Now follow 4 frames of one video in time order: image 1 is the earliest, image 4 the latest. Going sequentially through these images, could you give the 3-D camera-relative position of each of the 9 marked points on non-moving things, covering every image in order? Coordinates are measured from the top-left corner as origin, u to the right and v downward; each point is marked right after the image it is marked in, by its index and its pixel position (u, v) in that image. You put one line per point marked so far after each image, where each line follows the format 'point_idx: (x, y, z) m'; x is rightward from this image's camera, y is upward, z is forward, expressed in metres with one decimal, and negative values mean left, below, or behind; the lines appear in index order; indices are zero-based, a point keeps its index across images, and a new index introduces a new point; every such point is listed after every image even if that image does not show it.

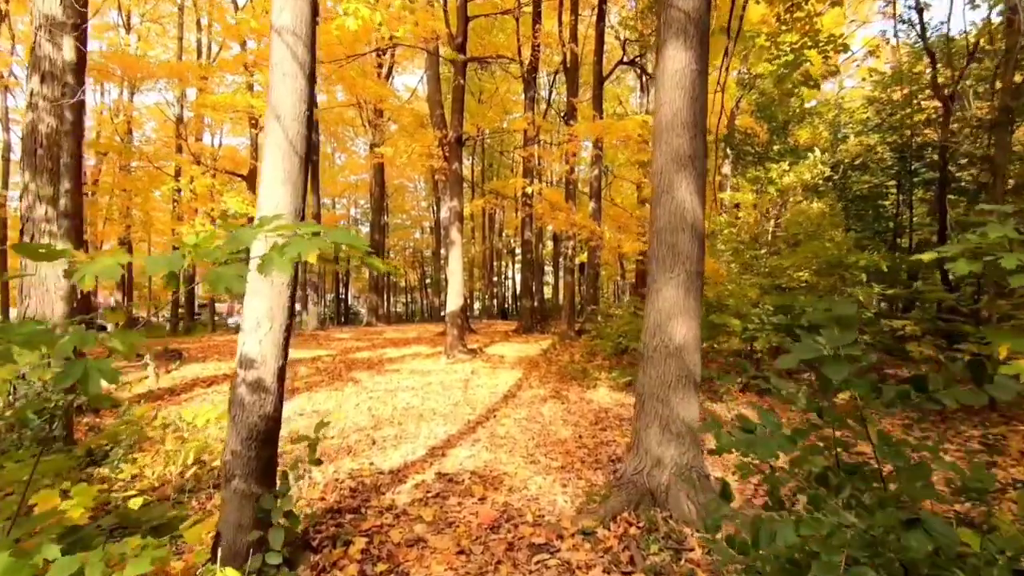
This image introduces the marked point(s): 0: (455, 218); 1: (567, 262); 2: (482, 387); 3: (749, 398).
0: (-1.3, +1.6, +12.0) m
1: (+1.6, +0.7, +14.8) m
2: (-0.5, -1.6, +8.5) m
3: (+3.4, -1.6, +7.6) m
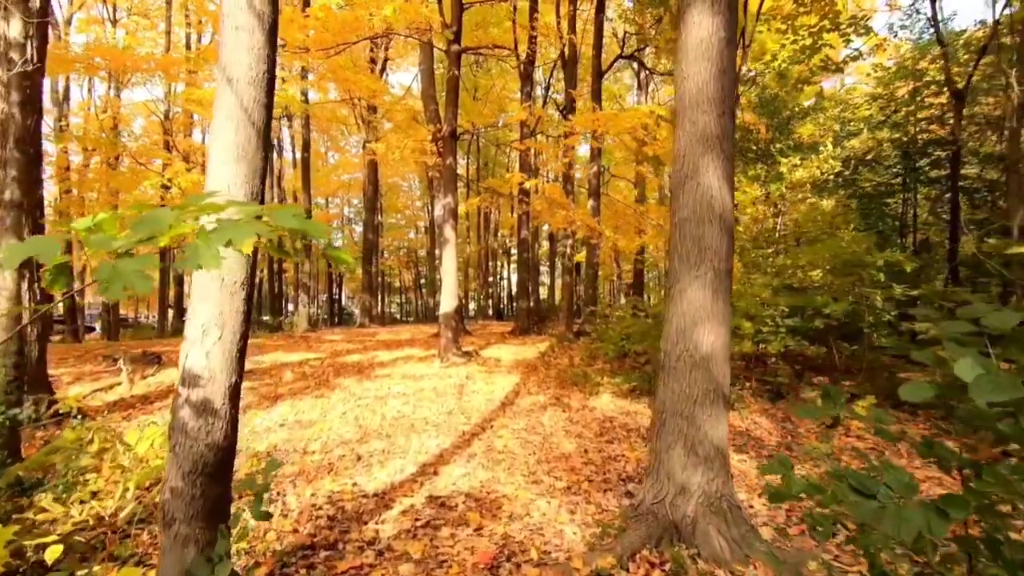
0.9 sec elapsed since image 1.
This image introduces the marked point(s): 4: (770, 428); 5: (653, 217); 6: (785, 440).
0: (-1.4, +1.6, +11.5) m
1: (+1.5, +0.7, +14.4) m
2: (-0.5, -1.6, +8.0) m
3: (+3.4, -1.6, +7.1) m
4: (+3.0, -1.6, +6.2) m
5: (+3.6, +1.8, +13.4) m
6: (+3.0, -1.7, +5.8) m
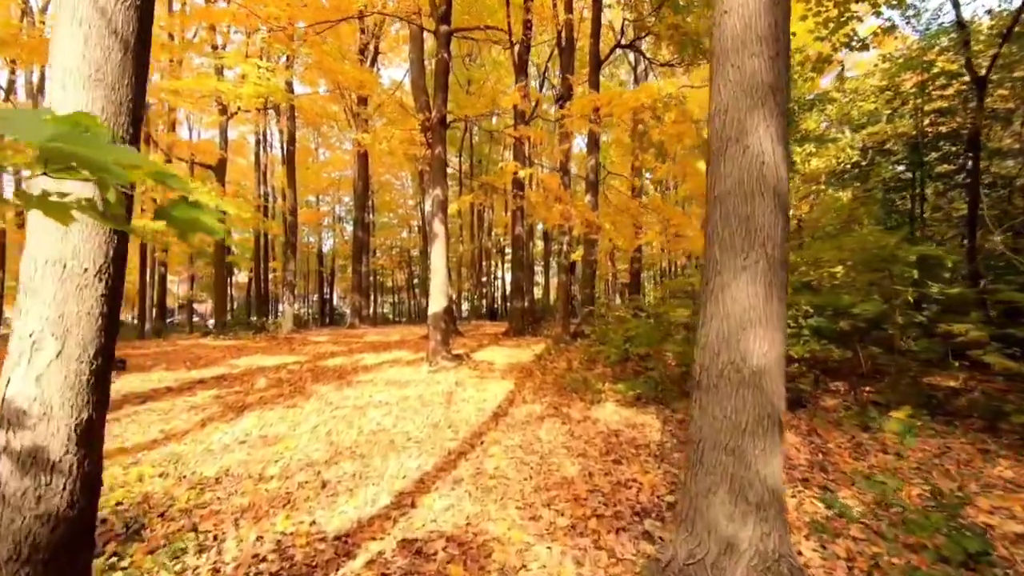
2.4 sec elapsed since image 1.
0: (-1.5, +1.6, +10.7) m
1: (+1.3, +0.8, +13.6) m
2: (-0.6, -1.6, +7.3) m
3: (+3.3, -1.6, +6.4) m
4: (+3.0, -1.6, +5.5) m
5: (+3.4, +1.8, +12.7) m
6: (+2.9, -1.6, +5.1) m
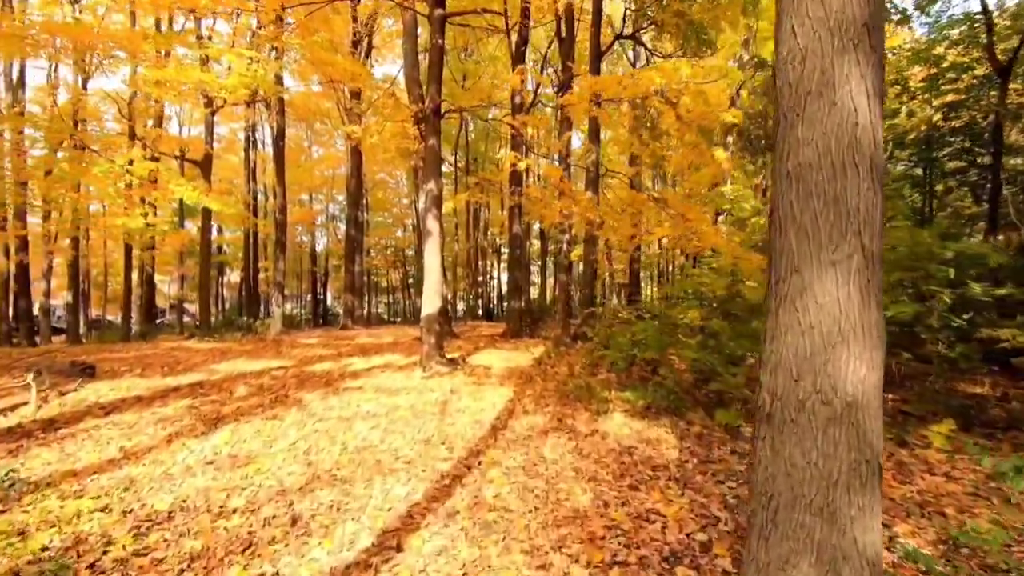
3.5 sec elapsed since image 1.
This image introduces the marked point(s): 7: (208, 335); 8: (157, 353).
0: (-1.5, +1.6, +10.1) m
1: (+1.2, +0.7, +13.0) m
2: (-0.6, -1.6, +6.7) m
3: (+3.3, -1.6, +5.8) m
4: (+3.0, -1.6, +4.9) m
5: (+3.4, +1.8, +12.1) m
6: (+3.0, -1.6, +4.5) m
7: (-10.3, -1.6, +17.8) m
8: (-8.8, -1.6, +13.1) m
